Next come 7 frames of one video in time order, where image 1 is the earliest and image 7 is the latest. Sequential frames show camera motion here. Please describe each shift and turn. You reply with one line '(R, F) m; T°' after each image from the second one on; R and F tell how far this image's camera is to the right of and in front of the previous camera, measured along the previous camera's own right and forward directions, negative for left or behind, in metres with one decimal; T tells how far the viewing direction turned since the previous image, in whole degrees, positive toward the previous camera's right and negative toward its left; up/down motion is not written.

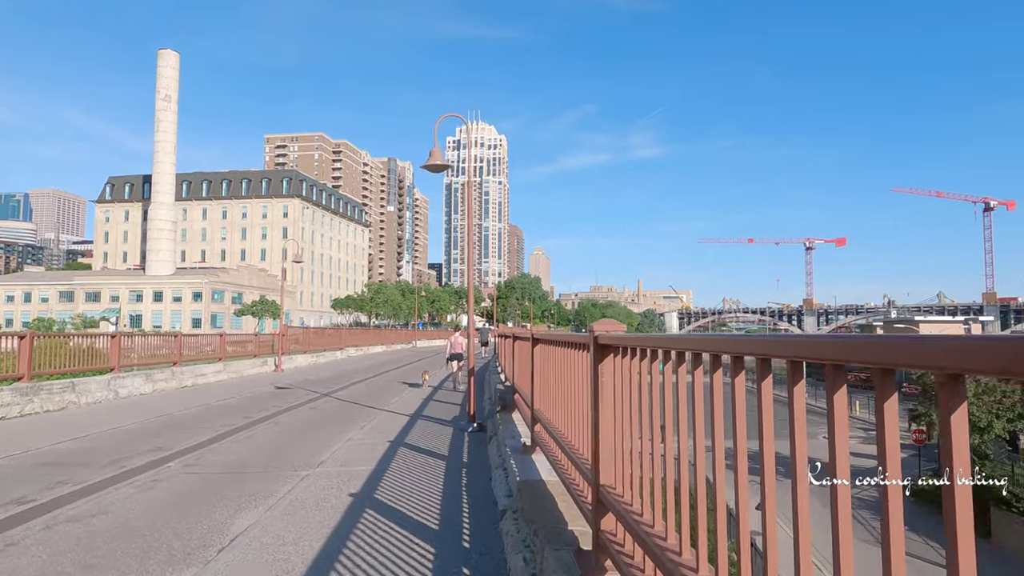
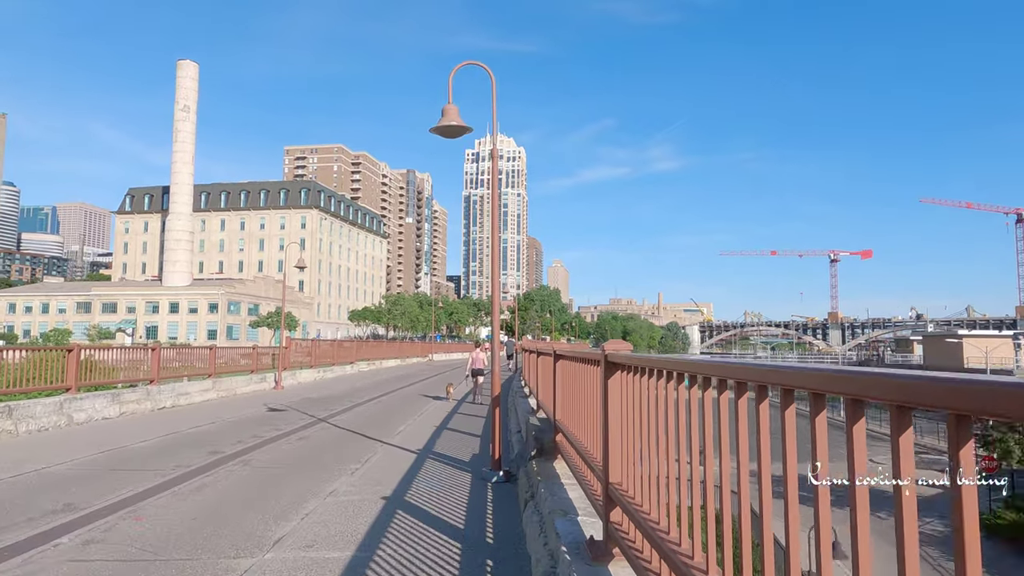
(-0.2, +2.2) m; -2°
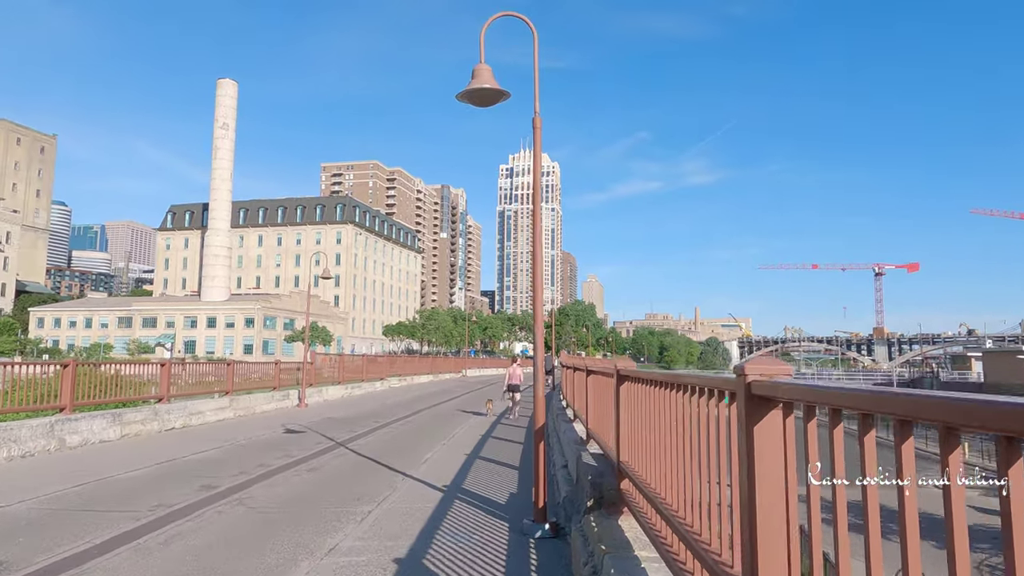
(-0.1, +1.4) m; -3°
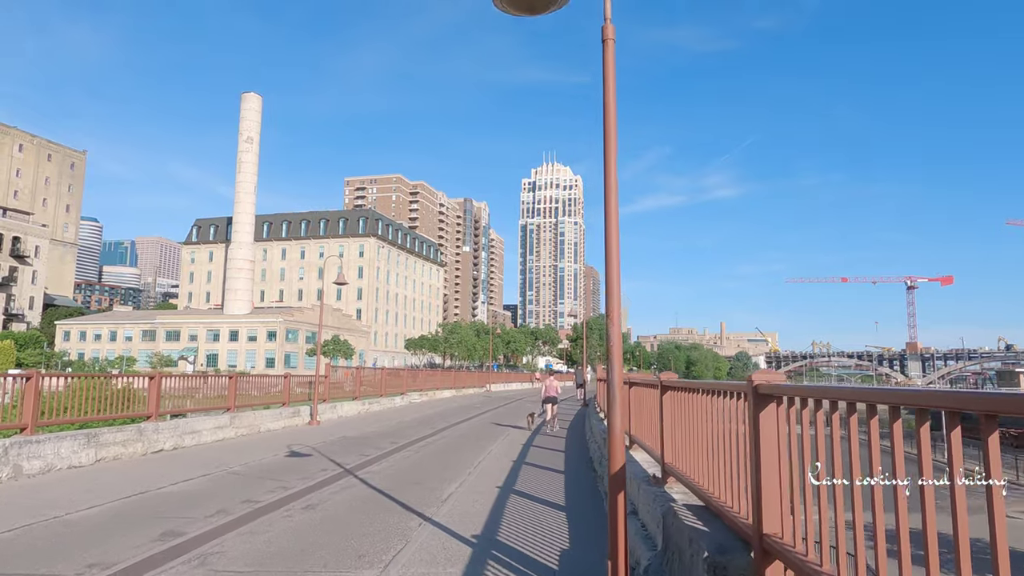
(-0.2, +1.7) m; -2°
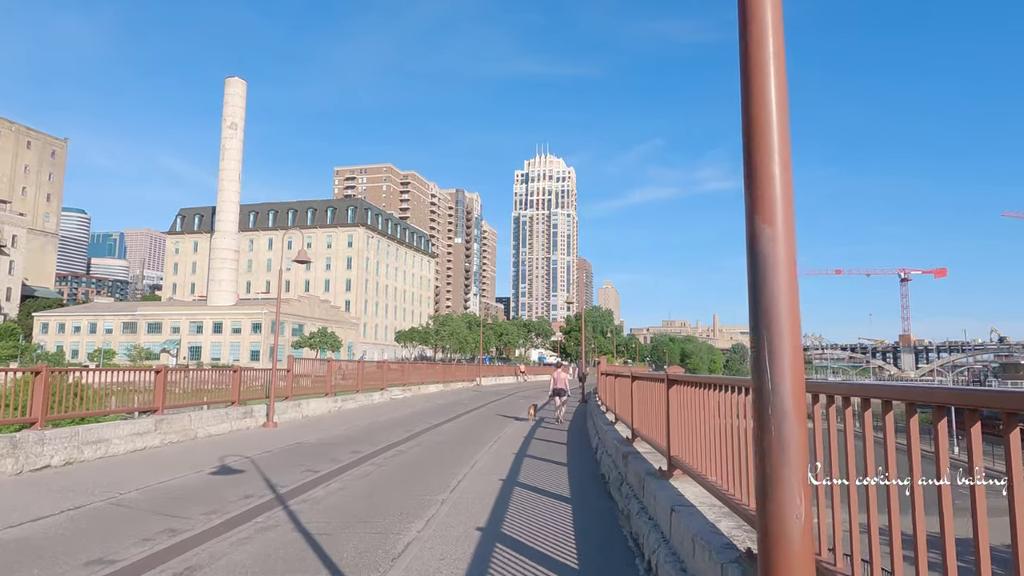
(+0.1, +2.4) m; +1°
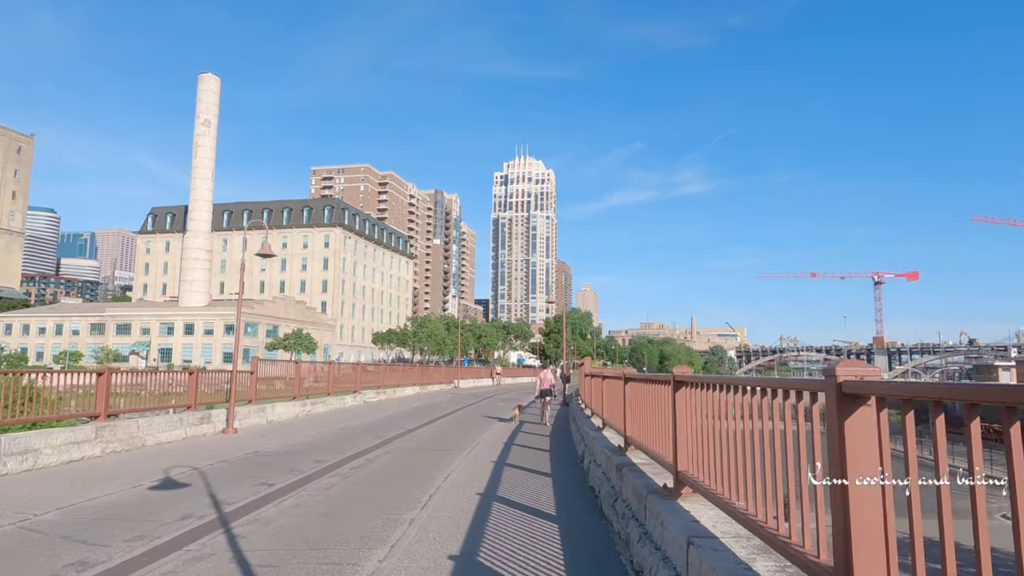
(0.0, +0.8) m; +2°
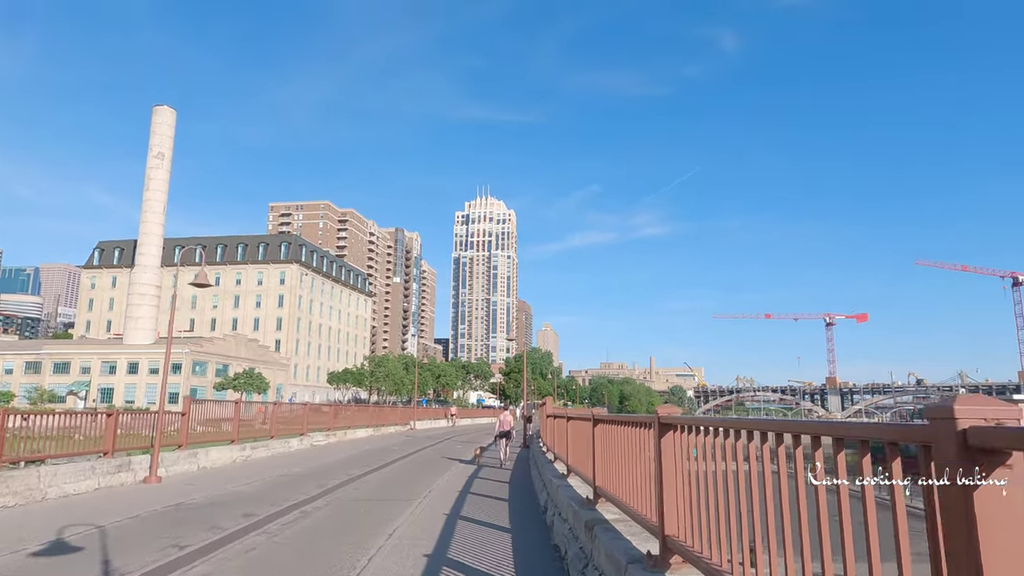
(+0.1, +0.8) m; +4°
